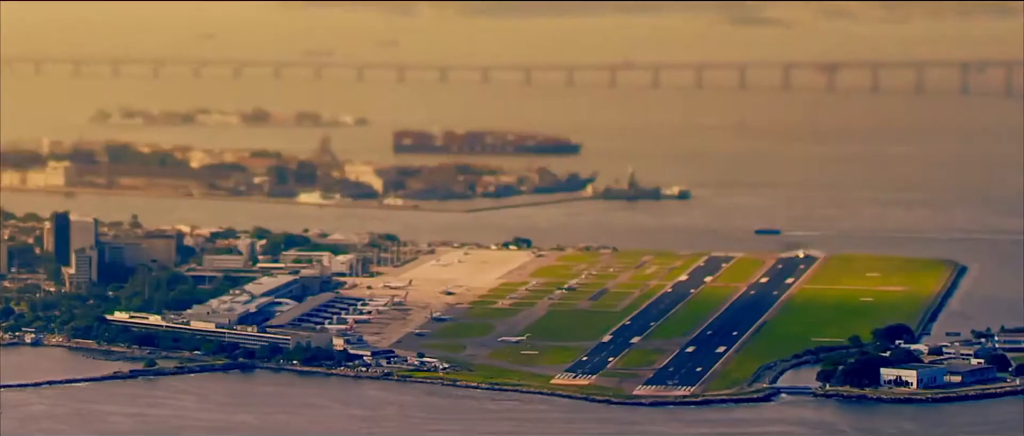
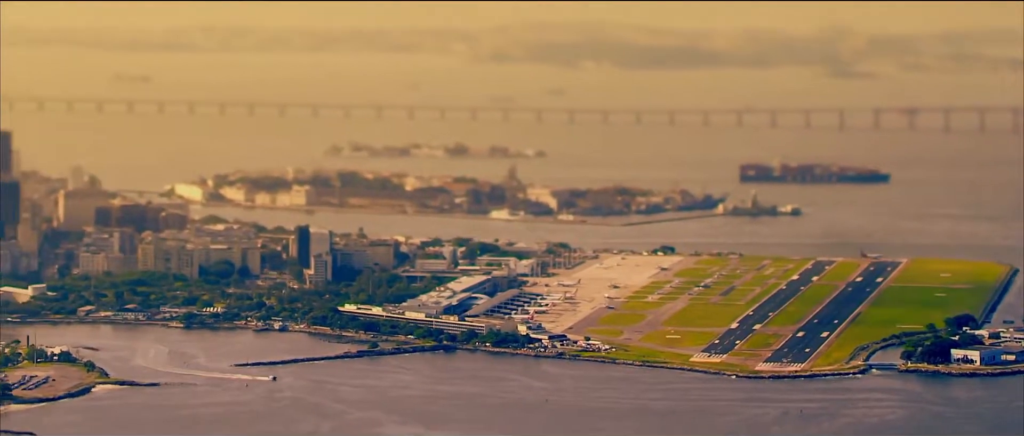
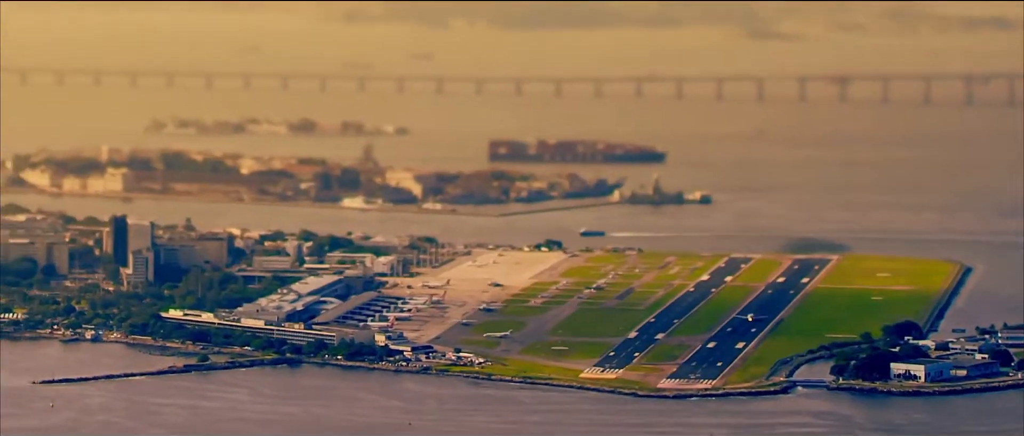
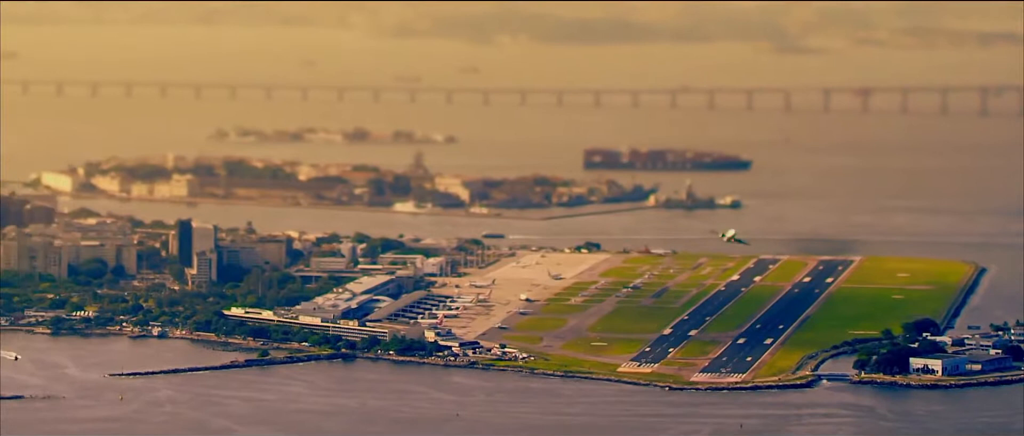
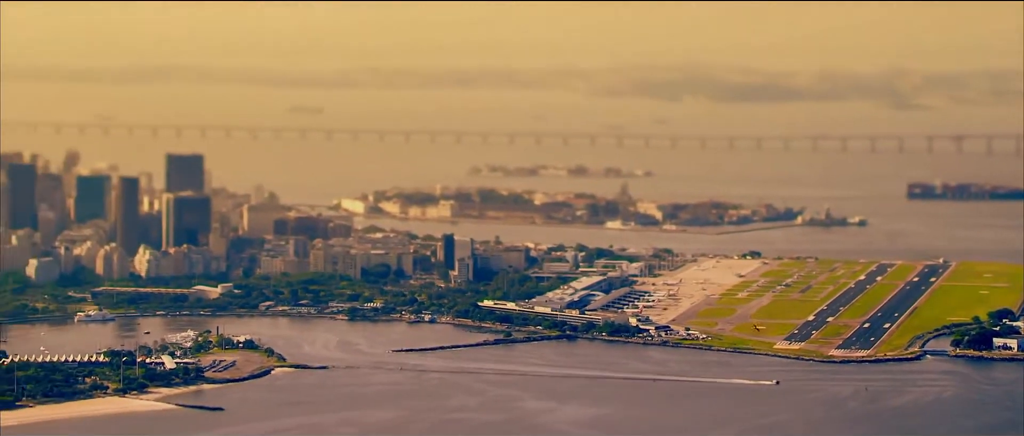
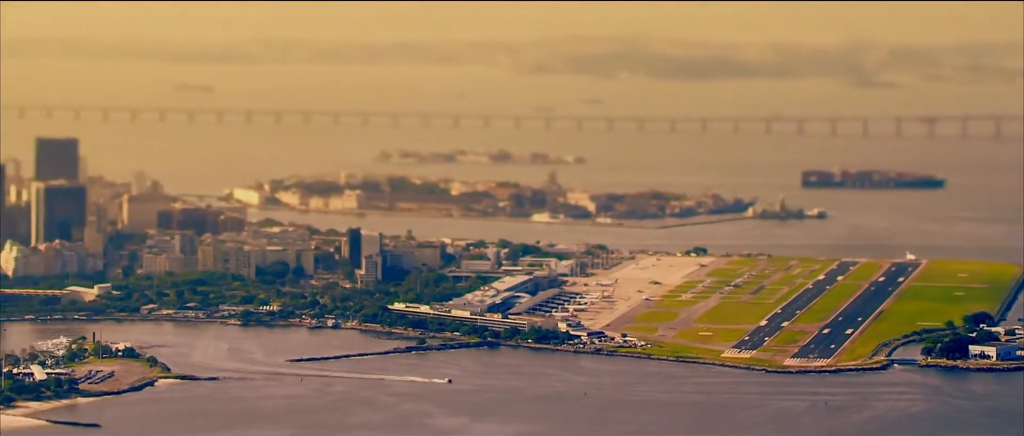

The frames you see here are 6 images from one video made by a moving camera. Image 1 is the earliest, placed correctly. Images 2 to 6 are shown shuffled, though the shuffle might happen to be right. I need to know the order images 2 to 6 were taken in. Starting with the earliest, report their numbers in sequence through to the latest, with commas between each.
3, 4, 2, 6, 5
